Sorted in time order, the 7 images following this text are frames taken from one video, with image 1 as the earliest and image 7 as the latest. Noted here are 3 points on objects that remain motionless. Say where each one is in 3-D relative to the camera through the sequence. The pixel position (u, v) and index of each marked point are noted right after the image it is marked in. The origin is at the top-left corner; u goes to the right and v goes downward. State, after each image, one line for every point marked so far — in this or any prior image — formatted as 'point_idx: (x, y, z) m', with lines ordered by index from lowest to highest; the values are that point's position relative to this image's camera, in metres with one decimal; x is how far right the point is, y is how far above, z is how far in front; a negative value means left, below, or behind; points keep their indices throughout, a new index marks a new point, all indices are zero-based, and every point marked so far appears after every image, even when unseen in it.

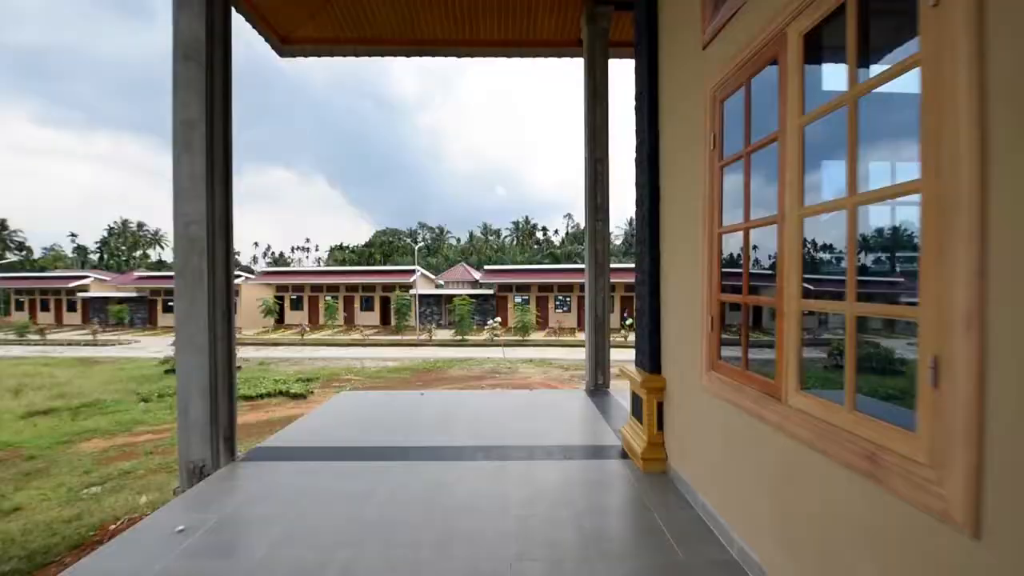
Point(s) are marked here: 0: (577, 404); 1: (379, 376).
0: (+0.5, -1.0, +4.1) m
1: (-3.6, -2.3, +12.6) m
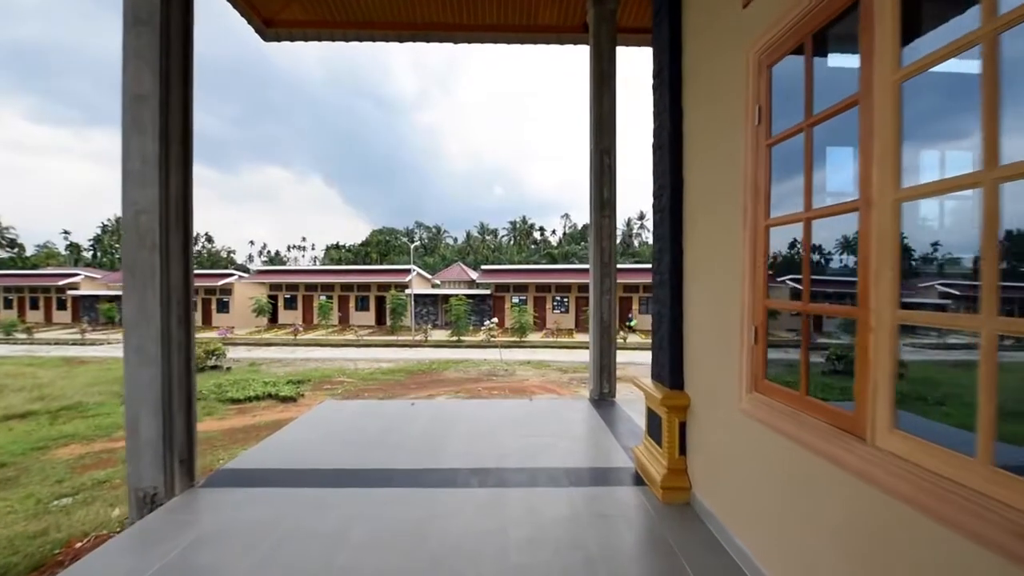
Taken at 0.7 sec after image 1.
0: (+0.5, -1.0, +3.7) m
1: (-3.7, -2.3, +12.3) m
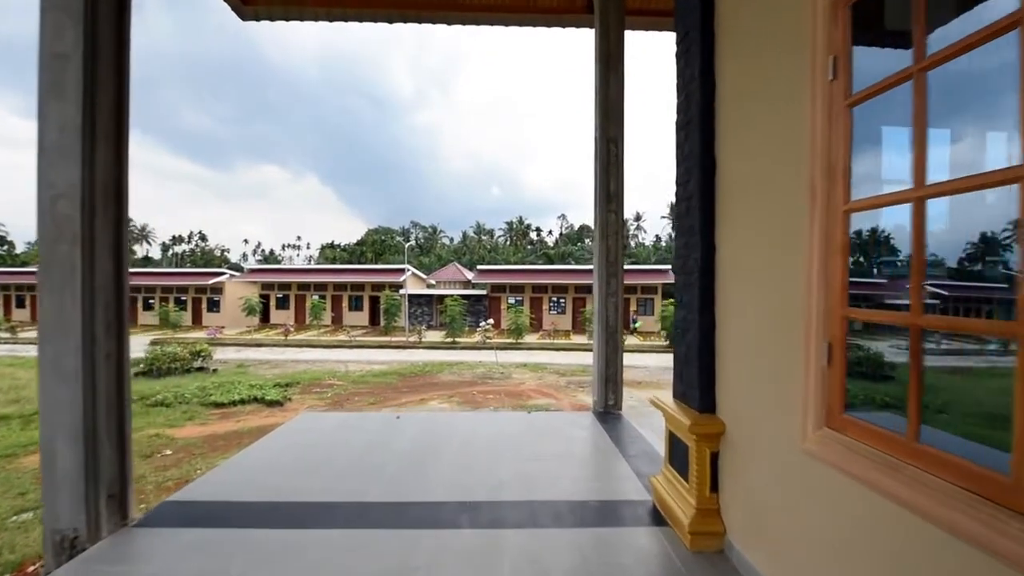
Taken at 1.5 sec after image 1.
0: (+0.5, -1.0, +3.4) m
1: (-3.8, -2.3, +11.9) m
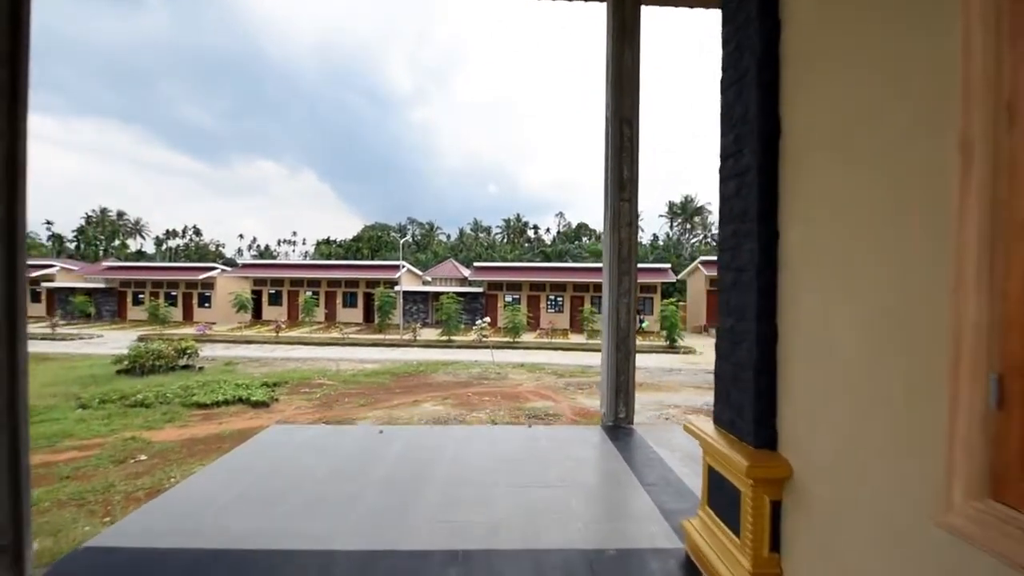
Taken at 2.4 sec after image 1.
0: (+0.5, -1.0, +3.0) m
1: (-3.8, -2.2, +11.5) m
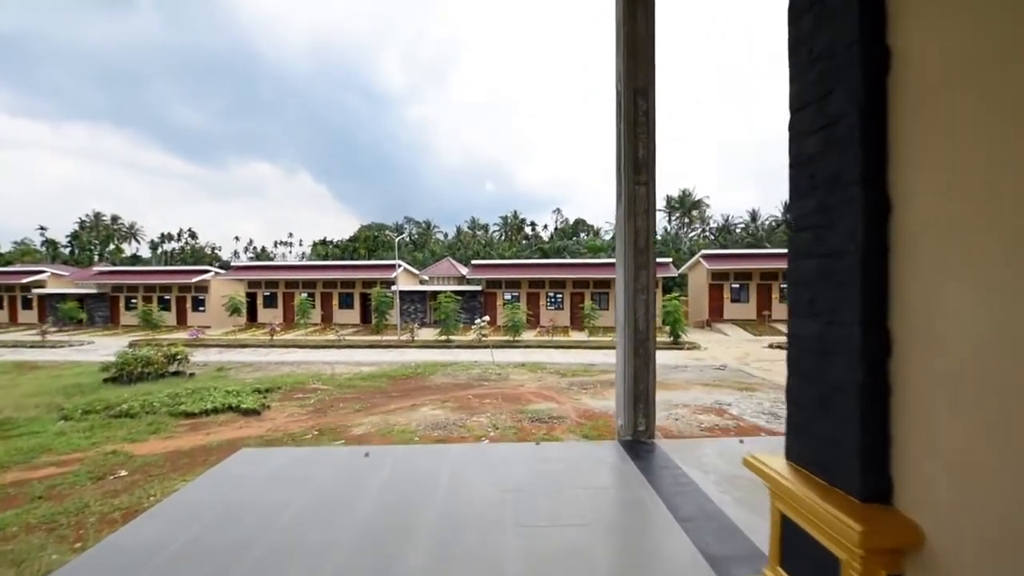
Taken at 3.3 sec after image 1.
0: (+0.5, -1.0, +2.6) m
1: (-3.8, -2.3, +11.1) m
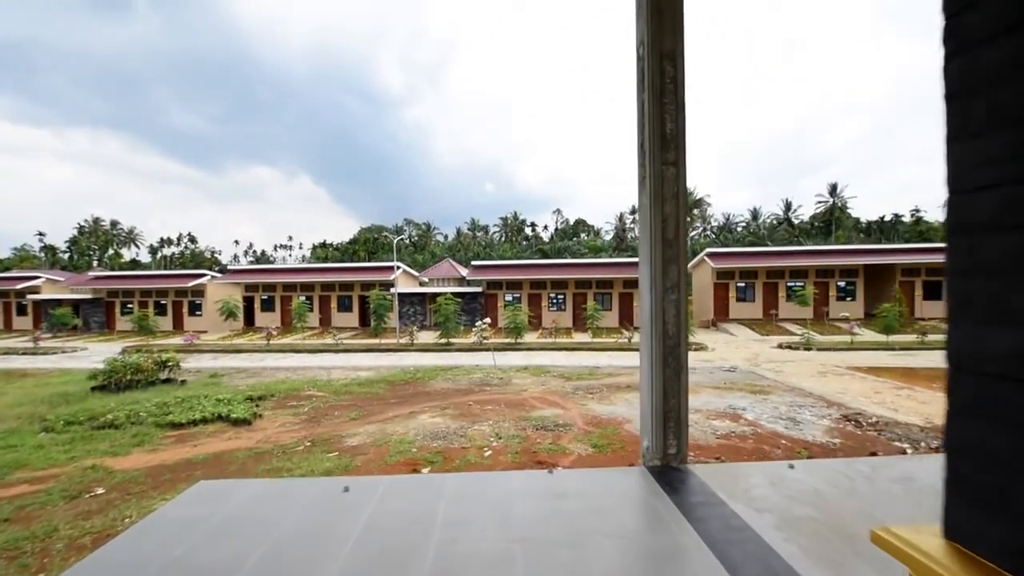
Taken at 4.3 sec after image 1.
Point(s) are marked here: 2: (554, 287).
0: (+0.6, -1.0, +2.2) m
1: (-3.7, -2.3, +10.6) m
2: (+1.7, 0.0, +18.7) m
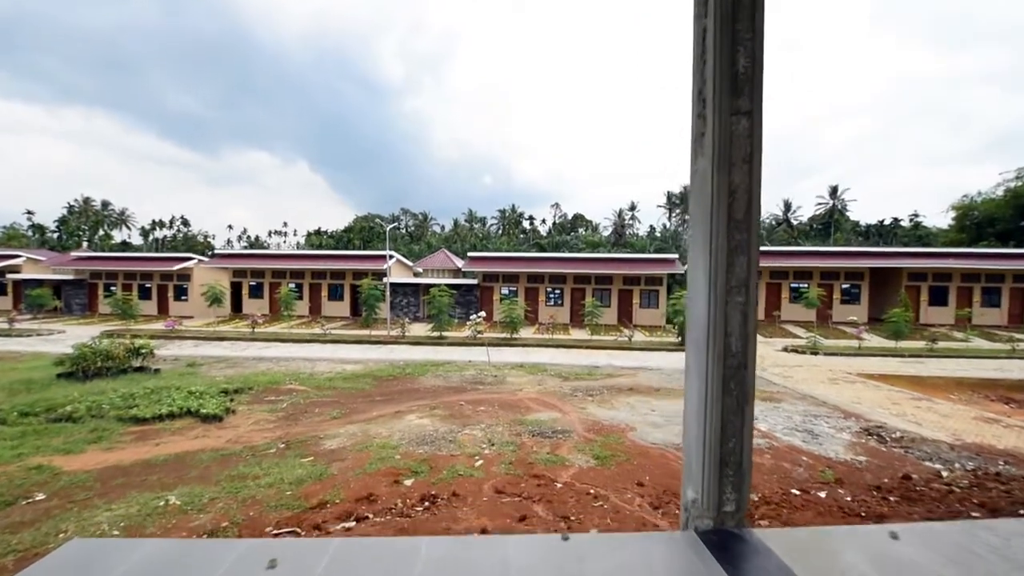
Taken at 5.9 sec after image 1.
0: (+0.6, -1.0, +1.5) m
1: (-3.9, -2.1, +10.0) m
2: (+1.6, +0.3, +18.1) m
